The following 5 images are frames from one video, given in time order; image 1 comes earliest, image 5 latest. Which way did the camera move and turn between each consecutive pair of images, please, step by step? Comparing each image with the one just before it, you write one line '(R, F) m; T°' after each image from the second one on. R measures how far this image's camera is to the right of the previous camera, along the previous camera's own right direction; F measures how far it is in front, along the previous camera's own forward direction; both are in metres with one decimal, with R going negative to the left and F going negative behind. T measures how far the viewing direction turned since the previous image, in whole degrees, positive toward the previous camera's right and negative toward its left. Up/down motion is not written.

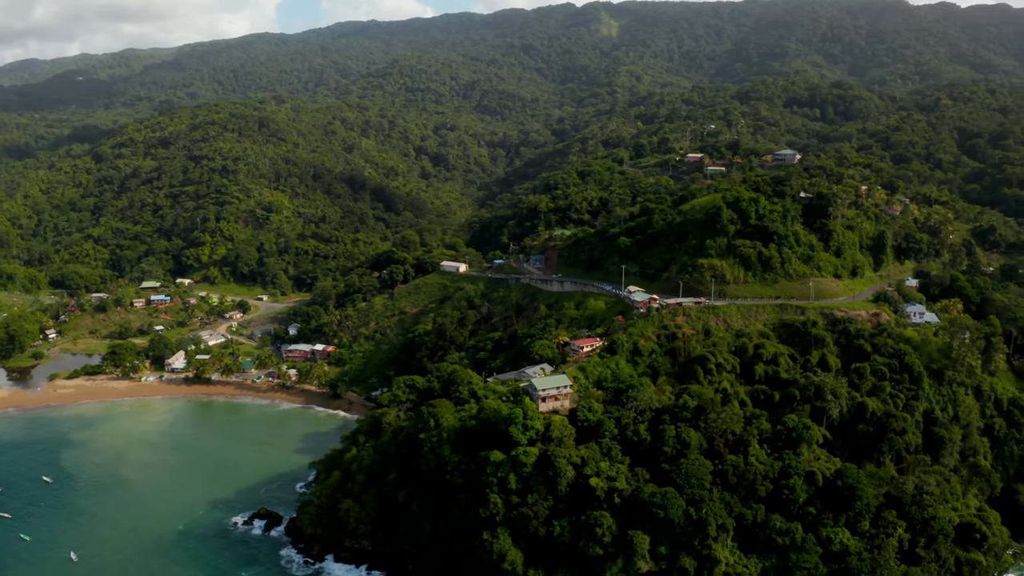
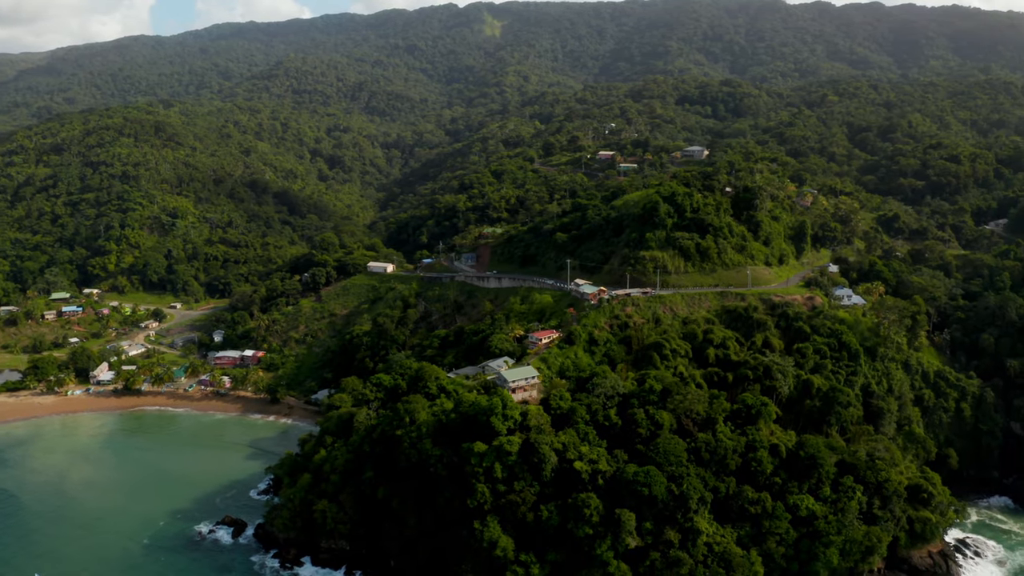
(-2.1, -0.2) m; +6°
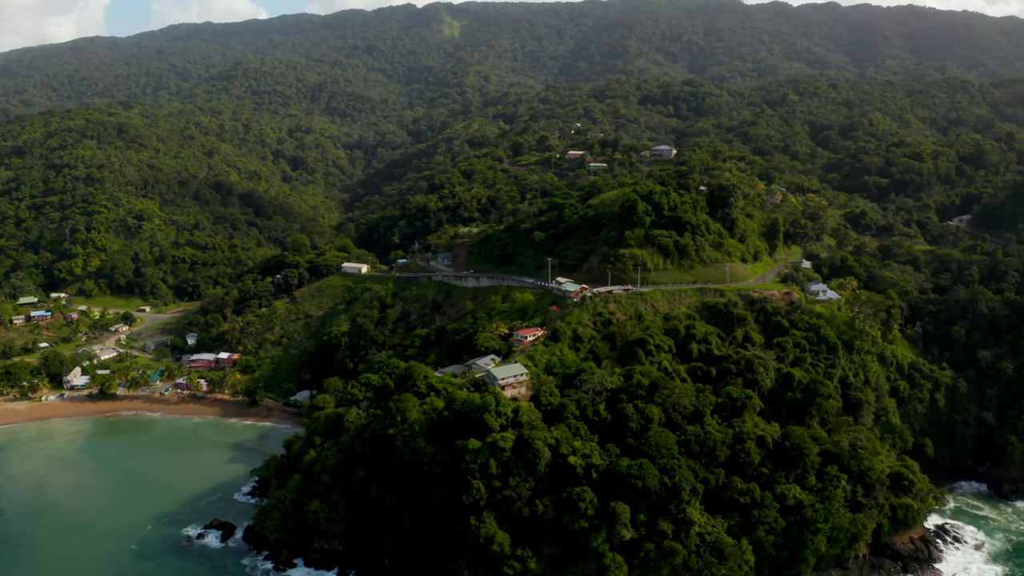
(-0.7, -0.2) m; +2°
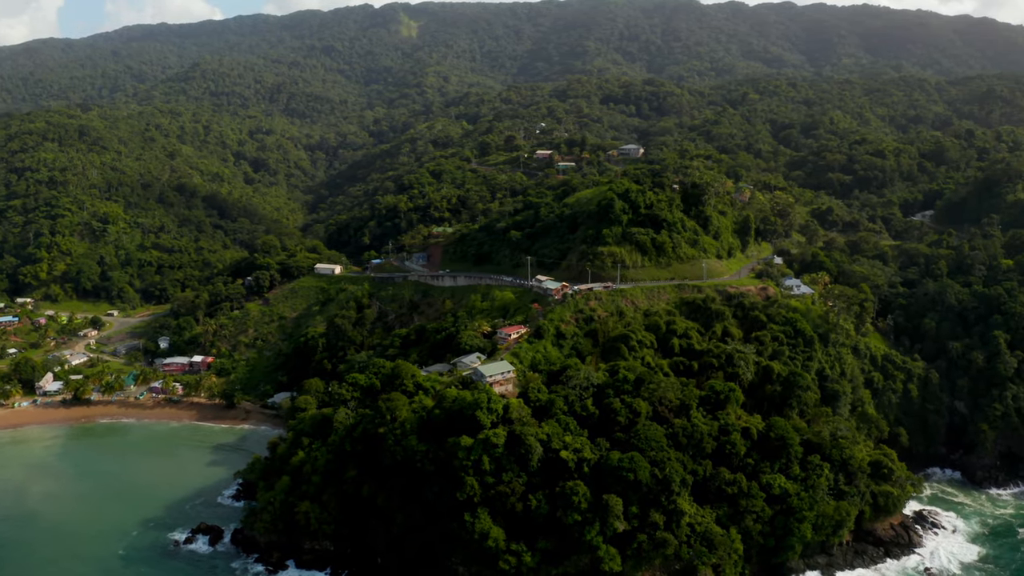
(-0.7, -0.2) m; +2°
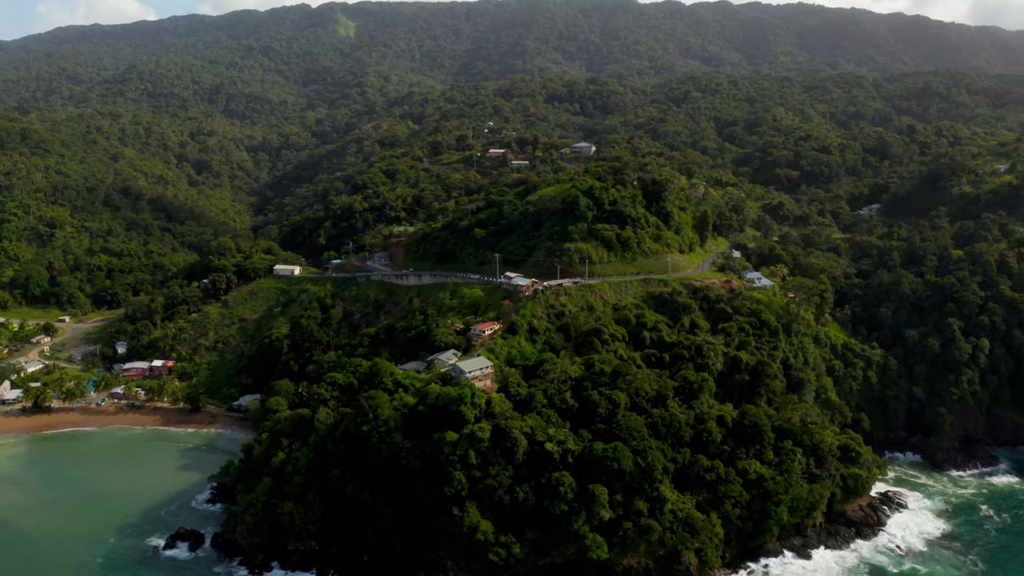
(-0.9, -0.3) m; +3°
